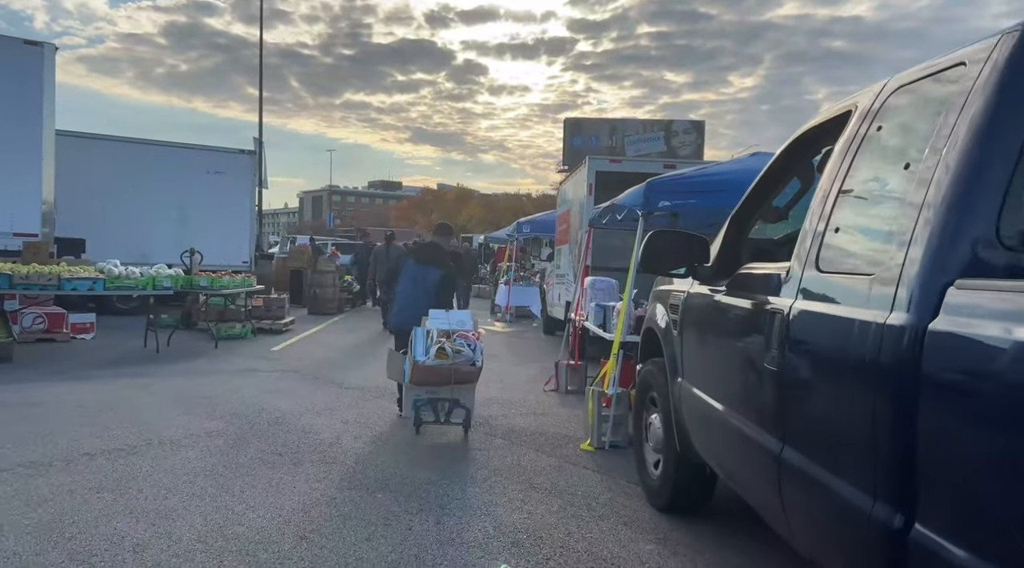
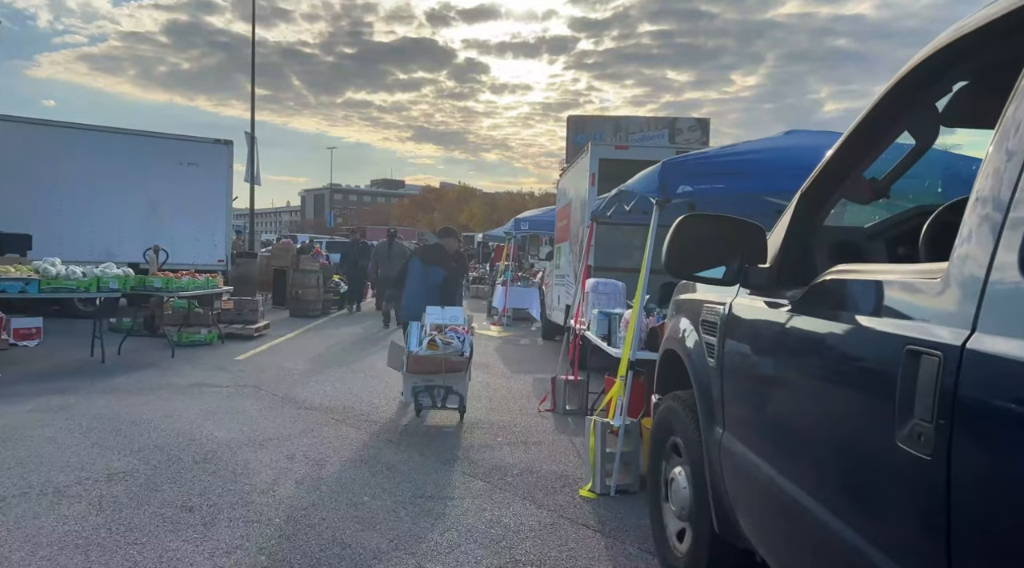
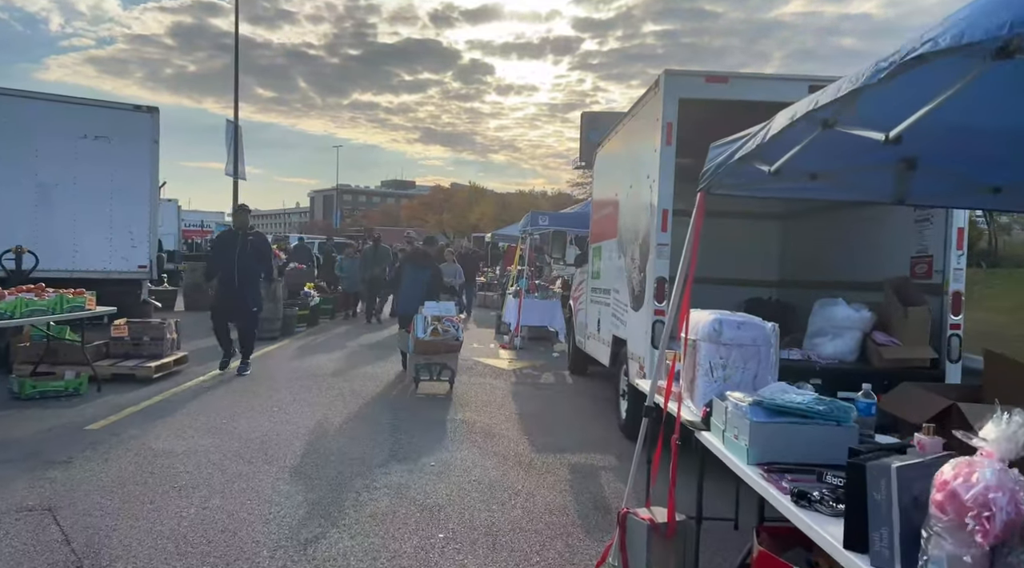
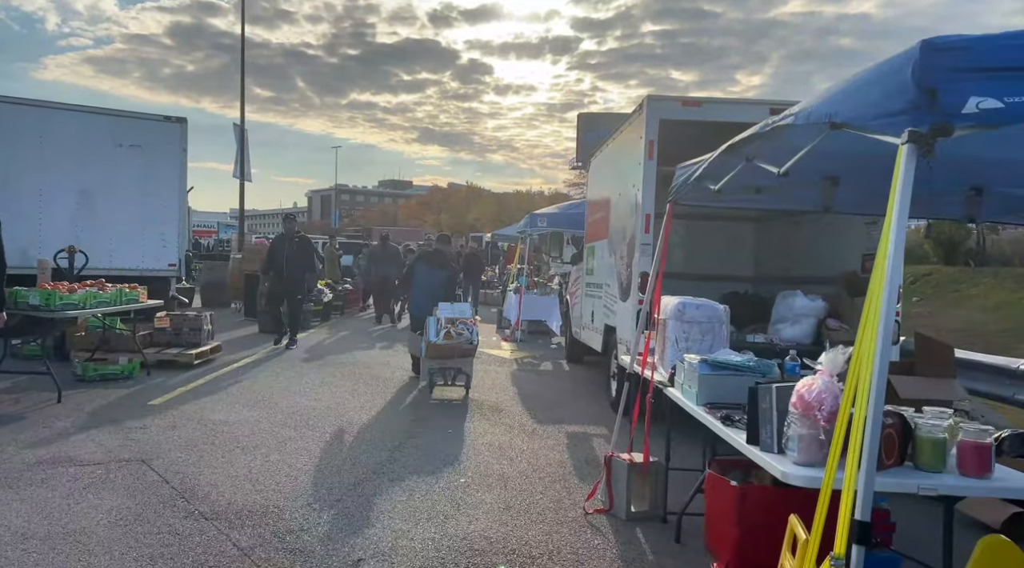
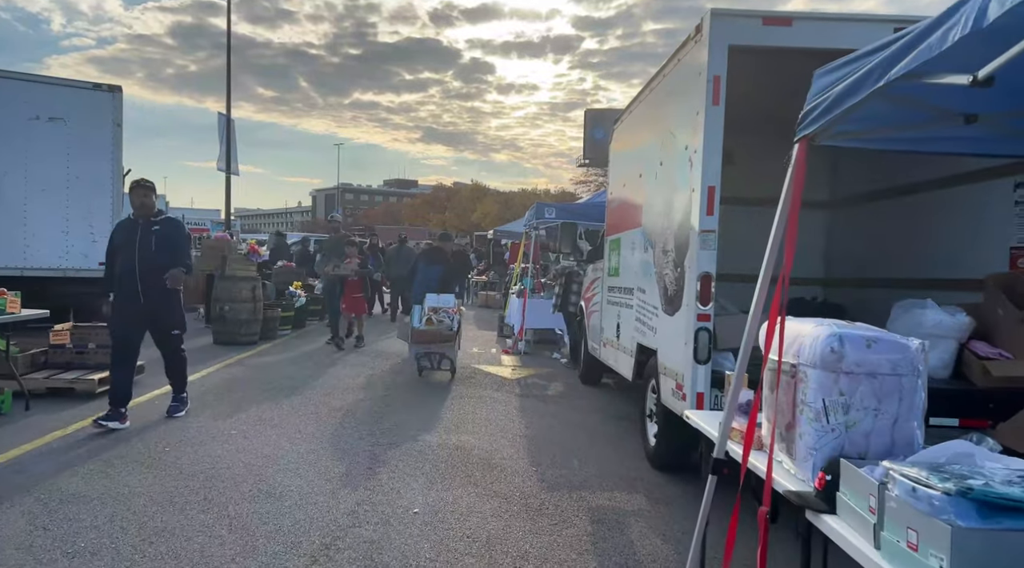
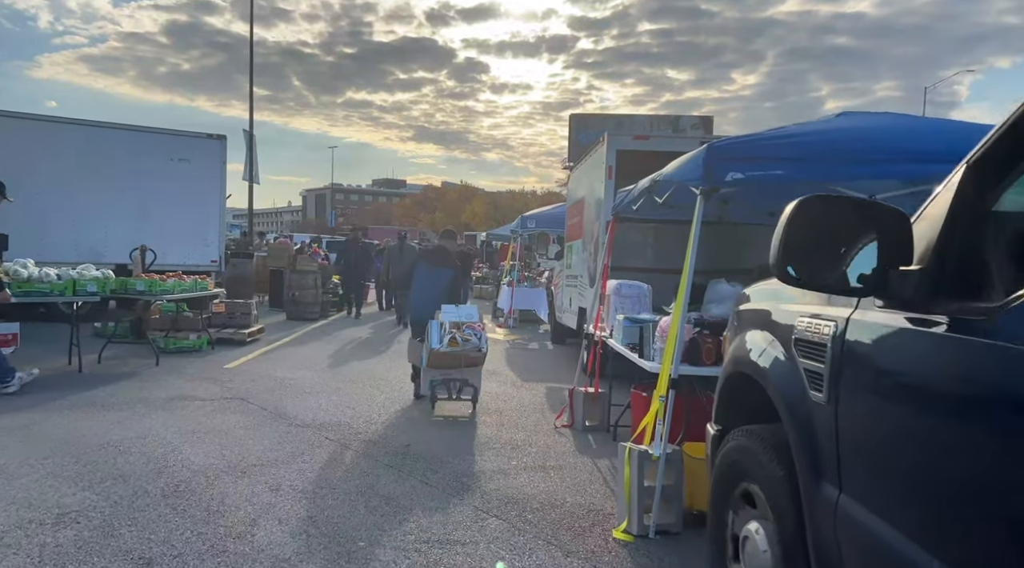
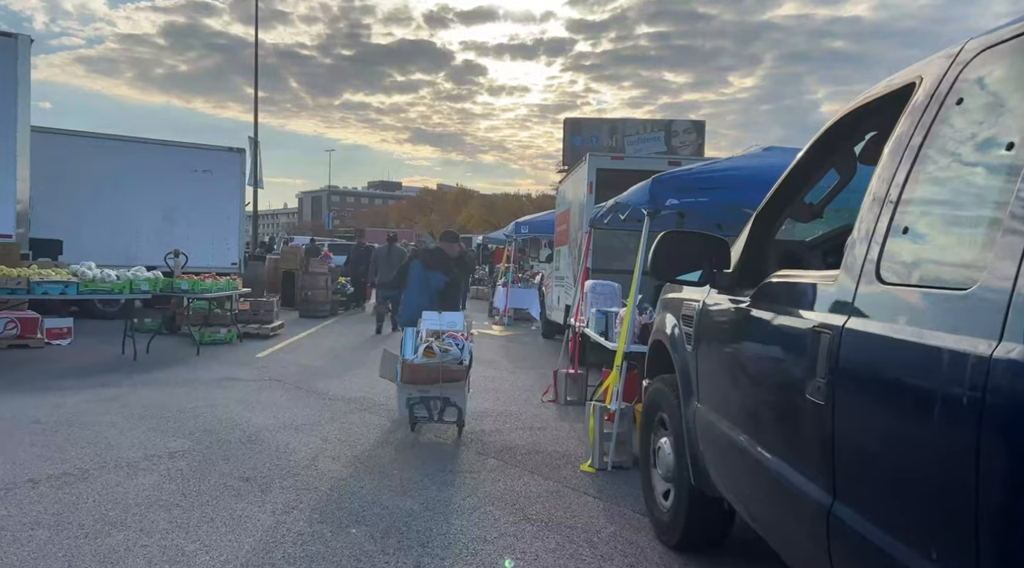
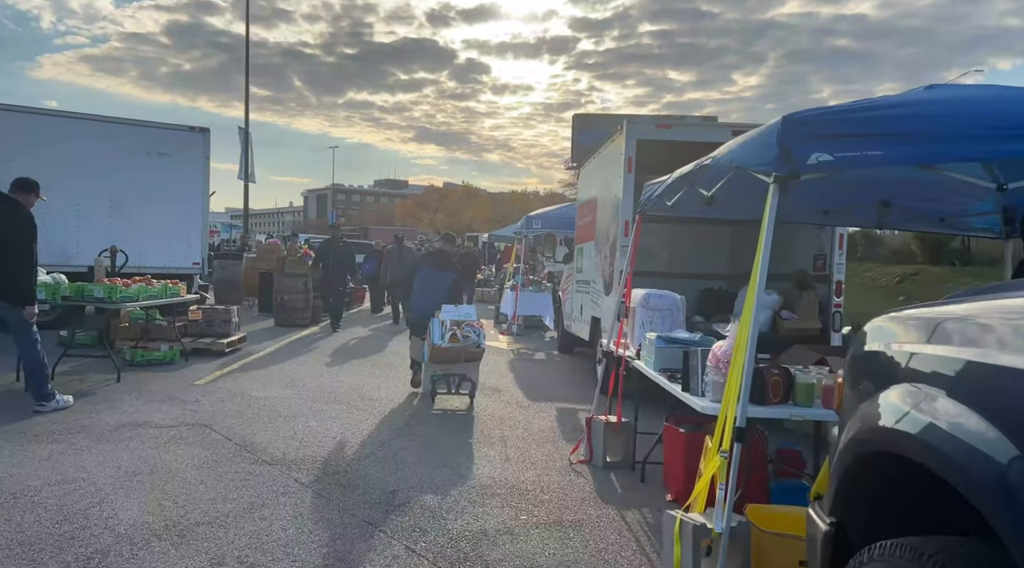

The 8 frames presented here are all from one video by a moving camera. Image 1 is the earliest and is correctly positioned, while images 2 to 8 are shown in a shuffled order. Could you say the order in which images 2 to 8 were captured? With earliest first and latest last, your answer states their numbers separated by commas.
7, 2, 6, 8, 4, 3, 5
